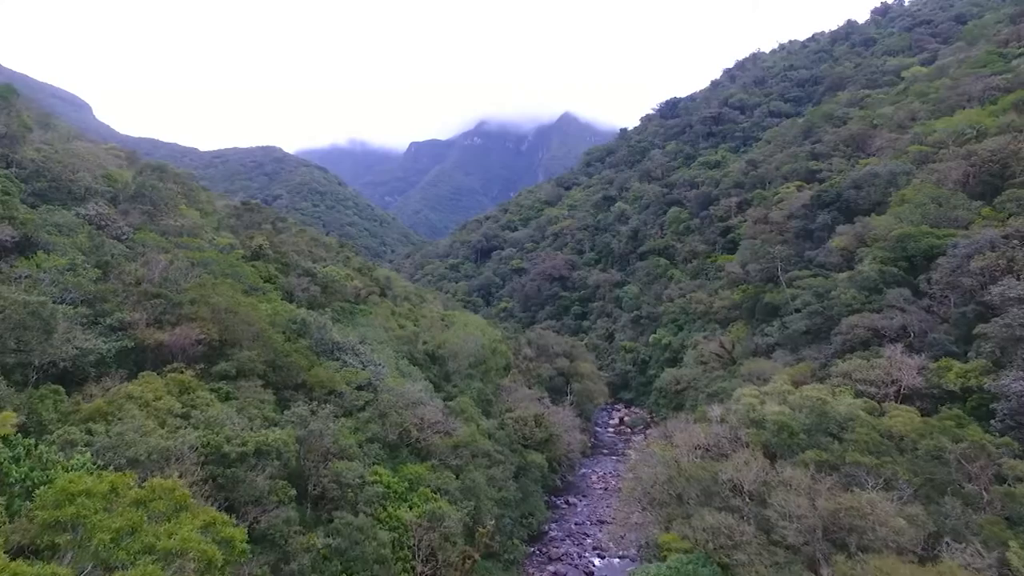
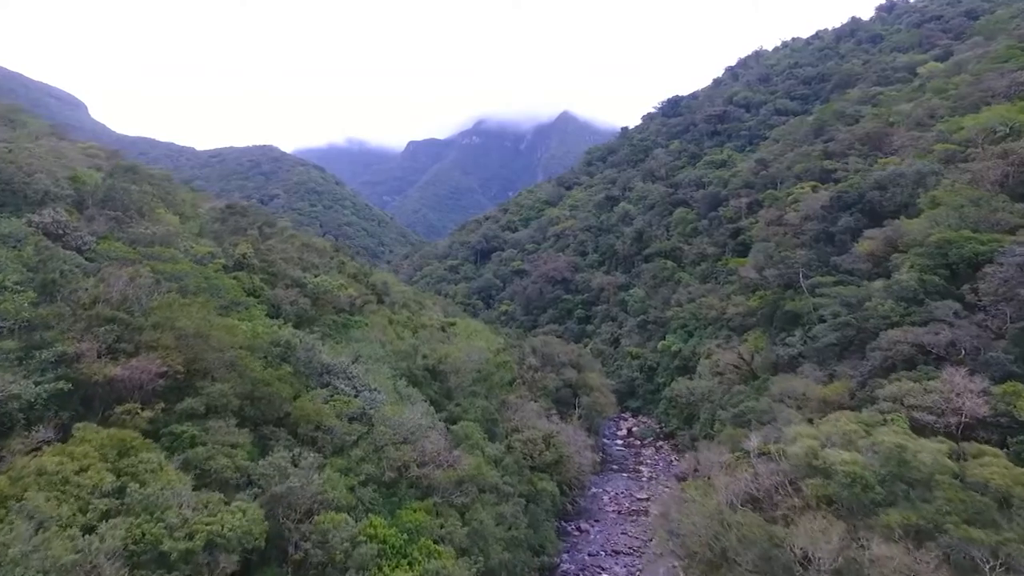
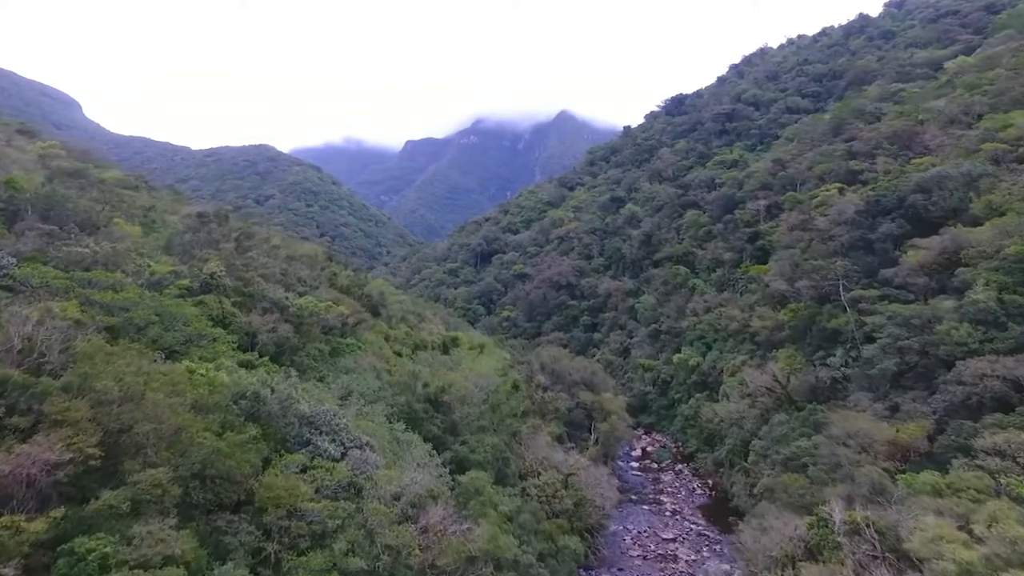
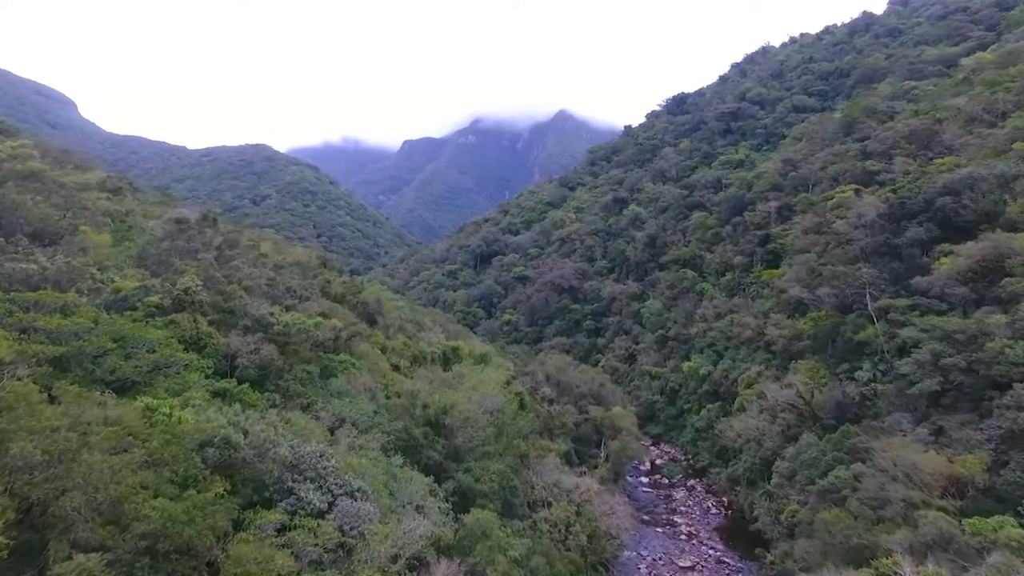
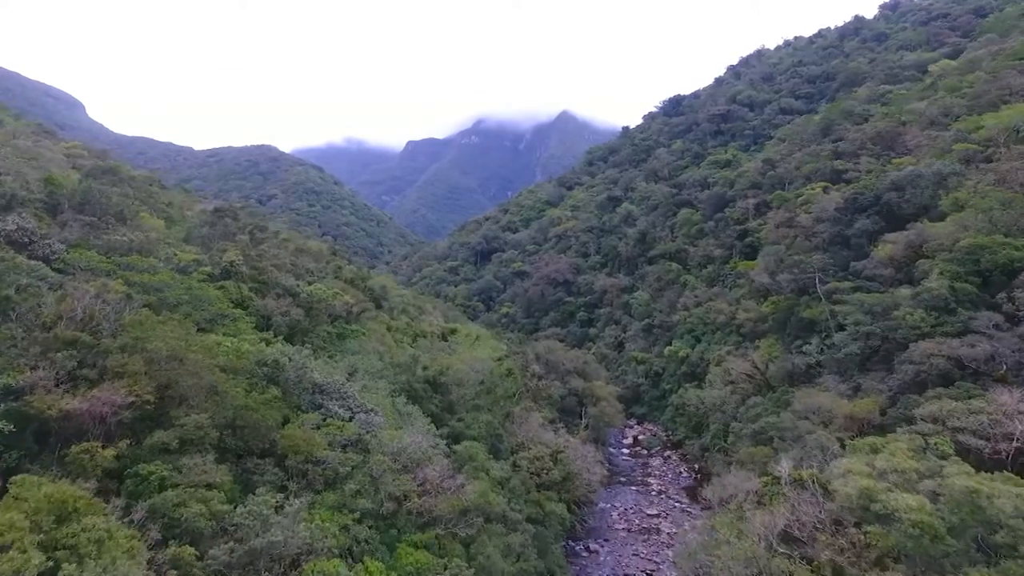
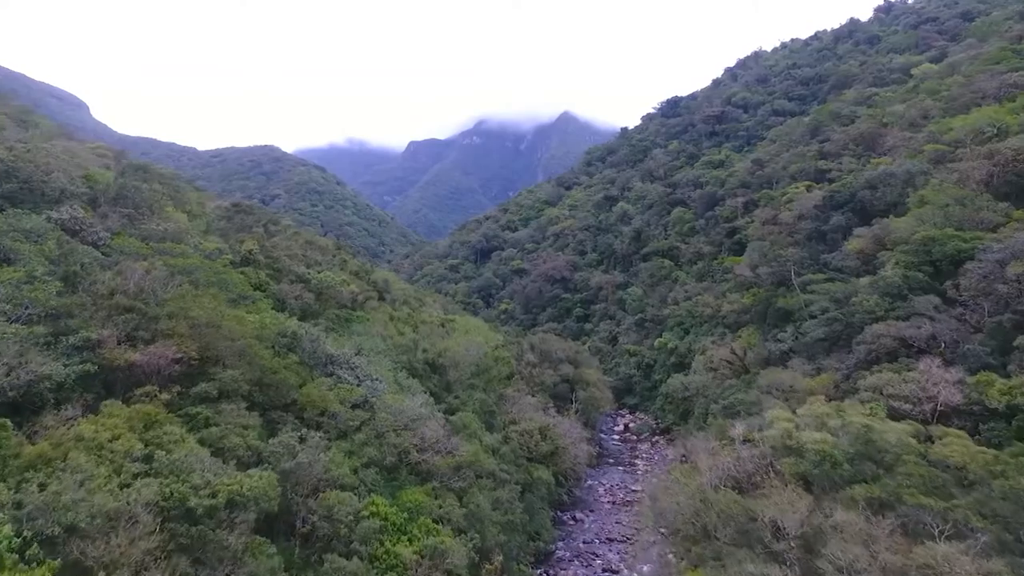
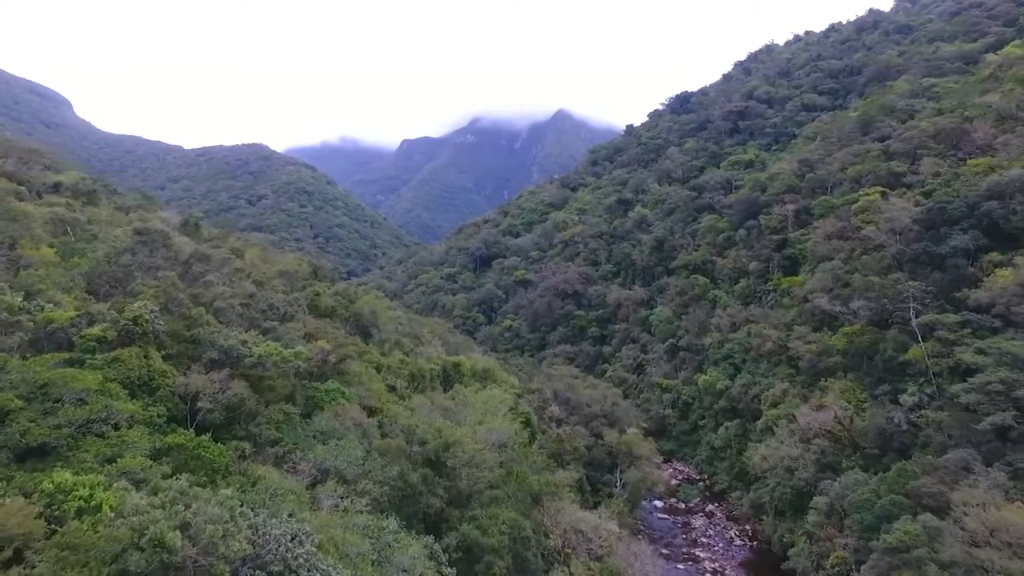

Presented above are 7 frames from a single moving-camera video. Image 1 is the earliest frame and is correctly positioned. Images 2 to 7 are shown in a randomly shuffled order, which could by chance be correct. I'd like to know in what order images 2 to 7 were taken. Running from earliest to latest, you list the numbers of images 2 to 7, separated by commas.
6, 2, 5, 3, 4, 7
